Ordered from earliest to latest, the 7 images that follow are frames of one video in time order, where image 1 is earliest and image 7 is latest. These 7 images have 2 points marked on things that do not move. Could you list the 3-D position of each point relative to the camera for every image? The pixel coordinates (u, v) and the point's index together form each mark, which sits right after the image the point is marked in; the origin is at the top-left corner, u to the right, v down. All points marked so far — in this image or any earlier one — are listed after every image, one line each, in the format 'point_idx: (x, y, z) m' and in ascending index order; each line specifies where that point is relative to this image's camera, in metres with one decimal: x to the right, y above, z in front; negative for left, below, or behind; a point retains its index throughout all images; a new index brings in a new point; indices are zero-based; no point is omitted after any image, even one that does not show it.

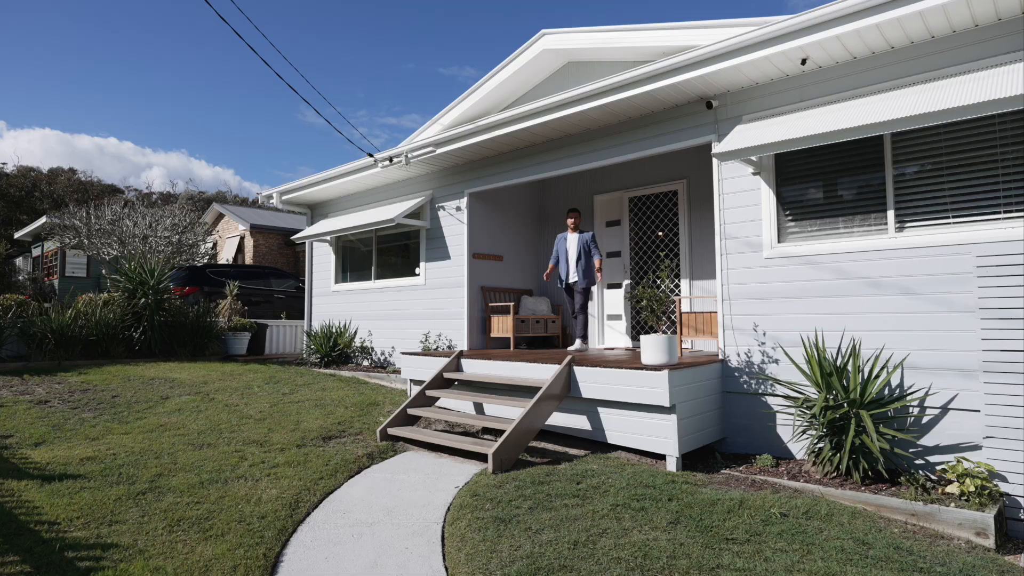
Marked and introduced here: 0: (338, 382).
0: (-2.1, -1.1, +7.7) m
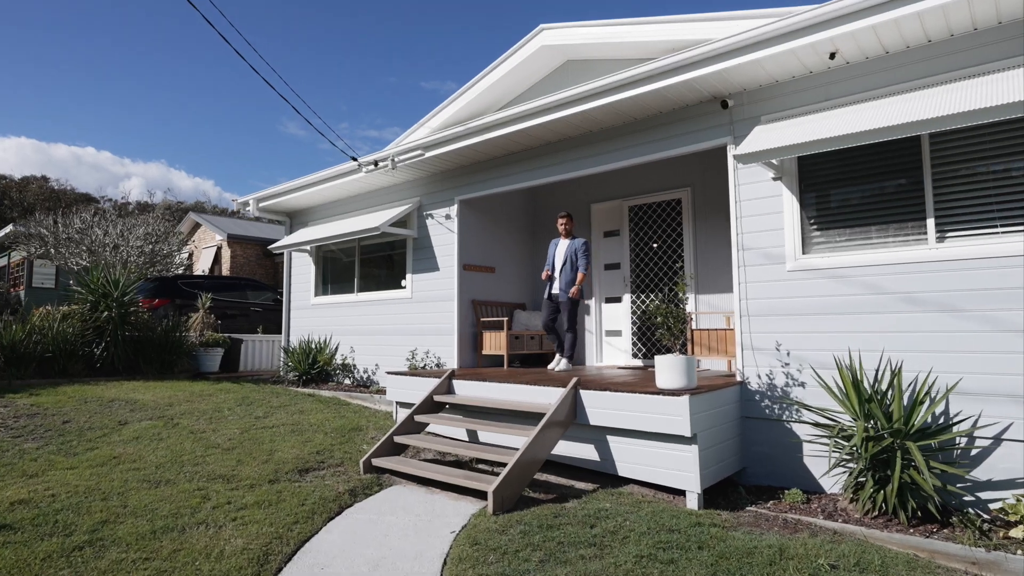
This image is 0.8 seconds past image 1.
0: (-2.1, -1.3, +7.1) m
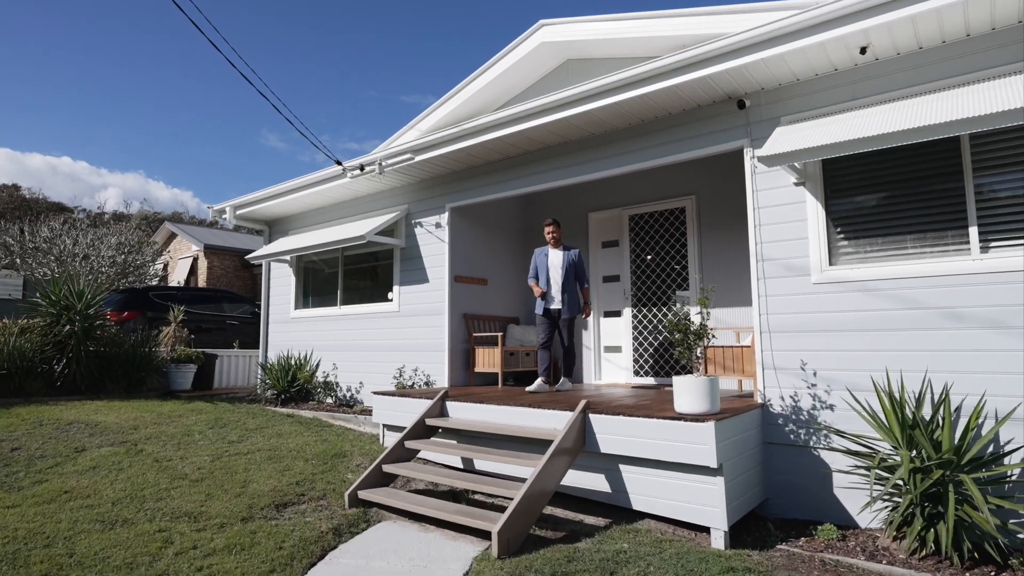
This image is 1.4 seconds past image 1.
0: (-2.2, -1.4, +6.6) m
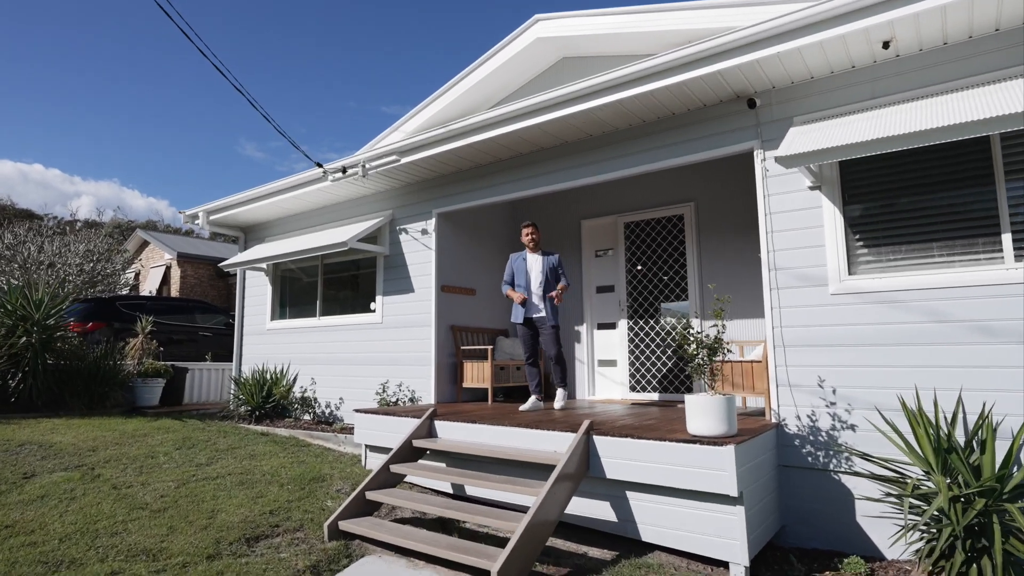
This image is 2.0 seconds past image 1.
0: (-2.2, -1.5, +6.1) m
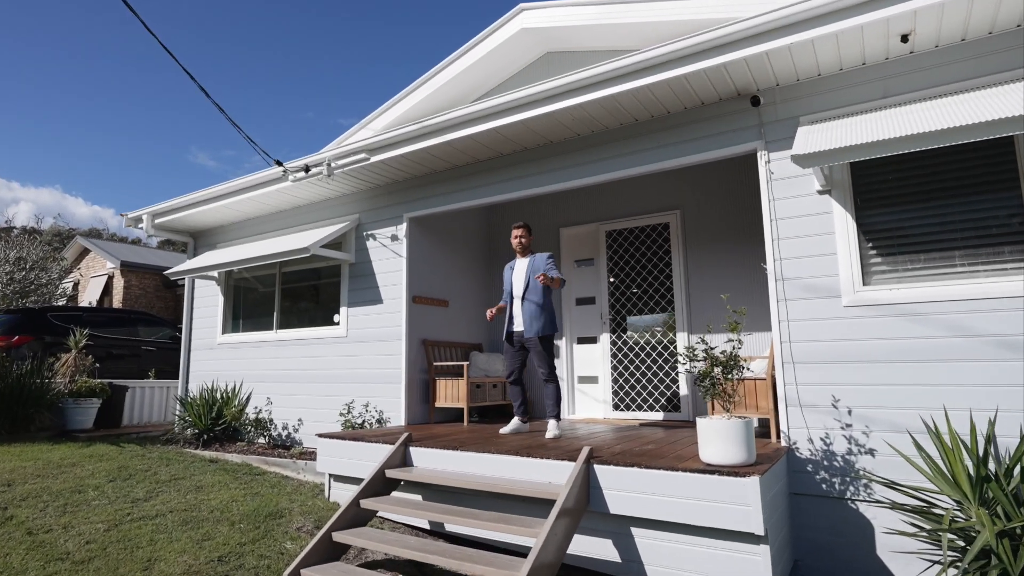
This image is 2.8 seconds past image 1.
0: (-2.4, -1.6, +5.5) m
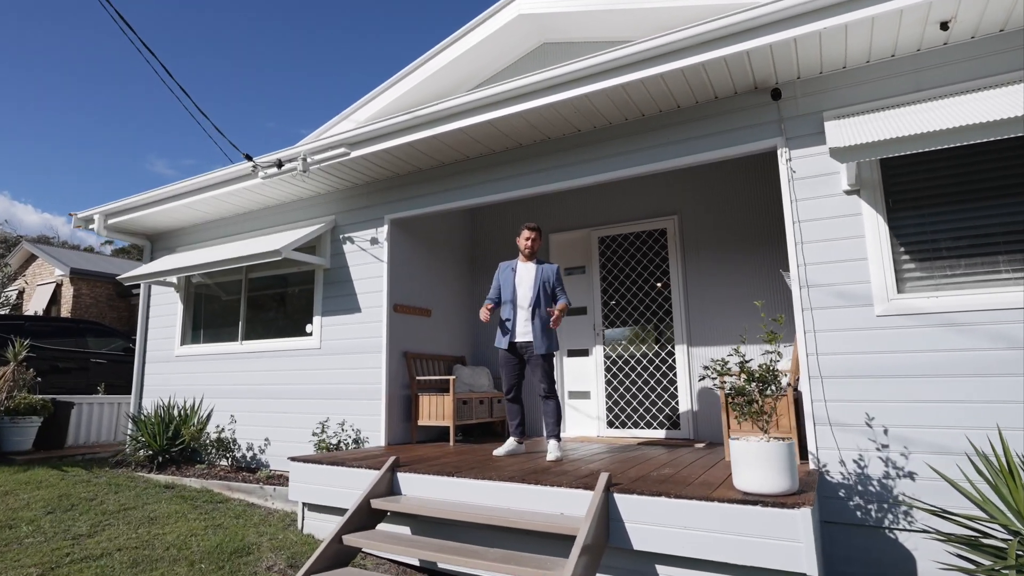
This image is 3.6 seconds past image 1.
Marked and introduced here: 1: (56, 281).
0: (-2.5, -1.6, +4.9) m
1: (-11.2, +0.2, +16.0) m
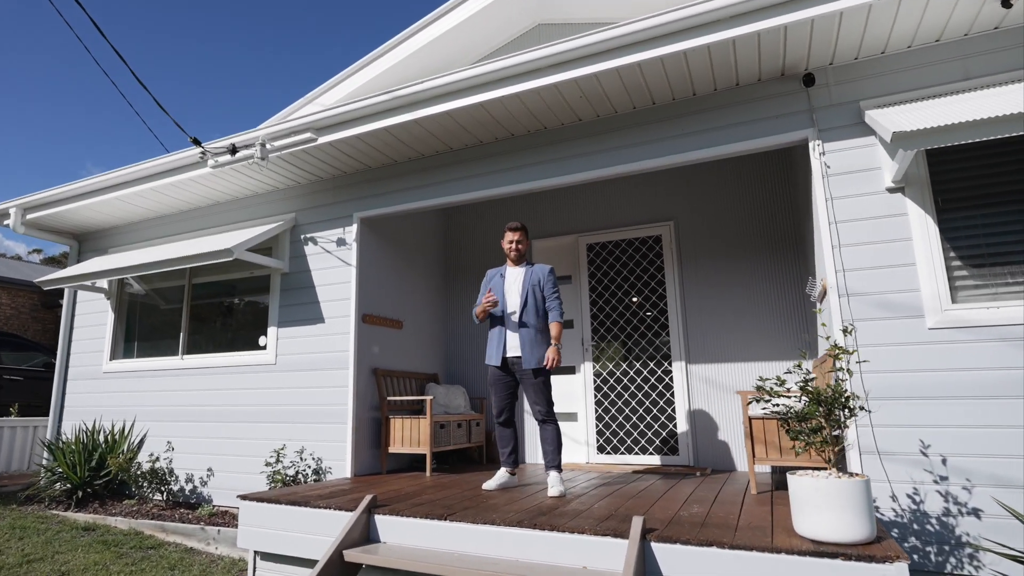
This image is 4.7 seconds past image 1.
0: (-2.6, -1.6, +4.1) m
1: (-12.1, 0.0, +14.6) m
